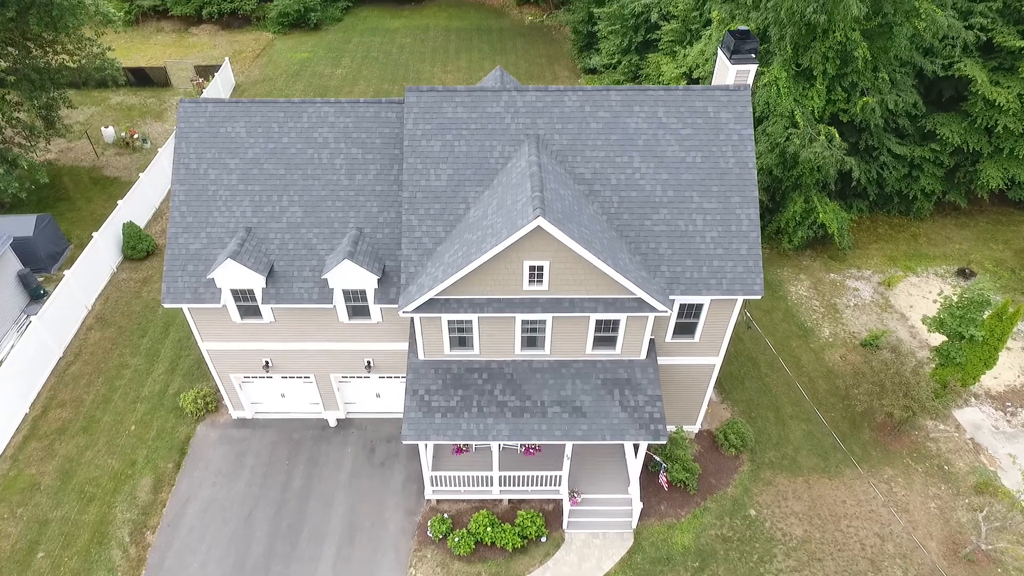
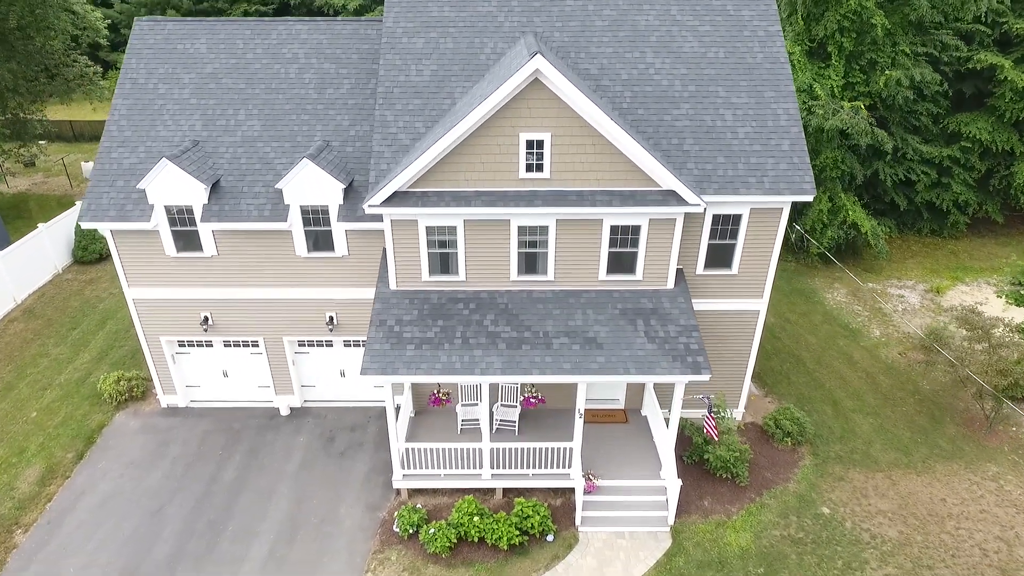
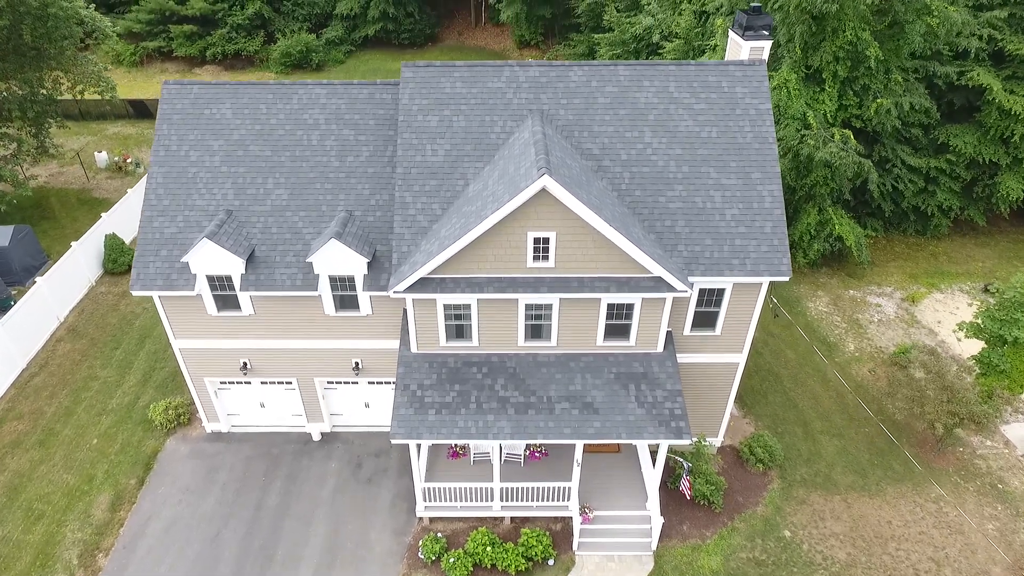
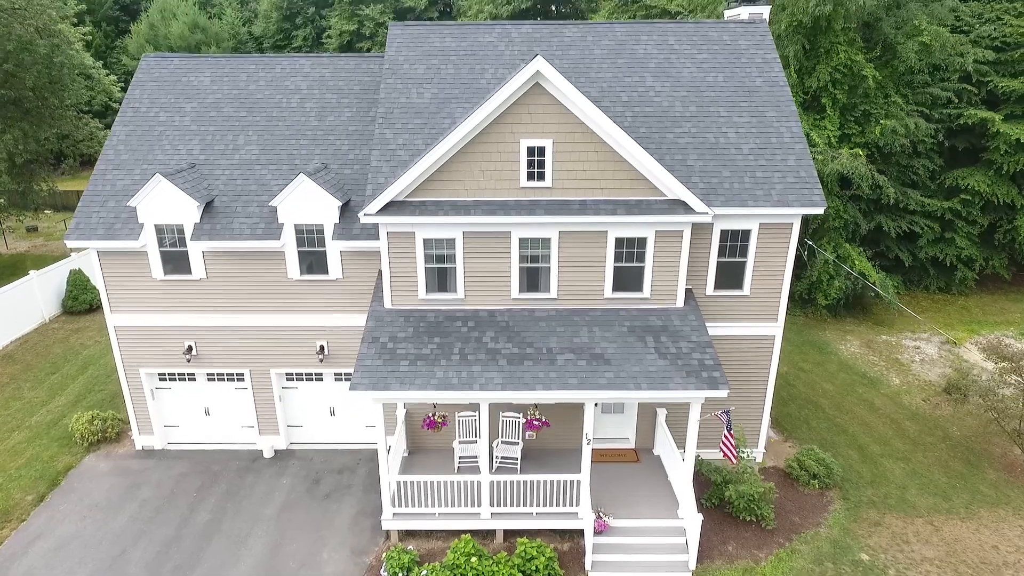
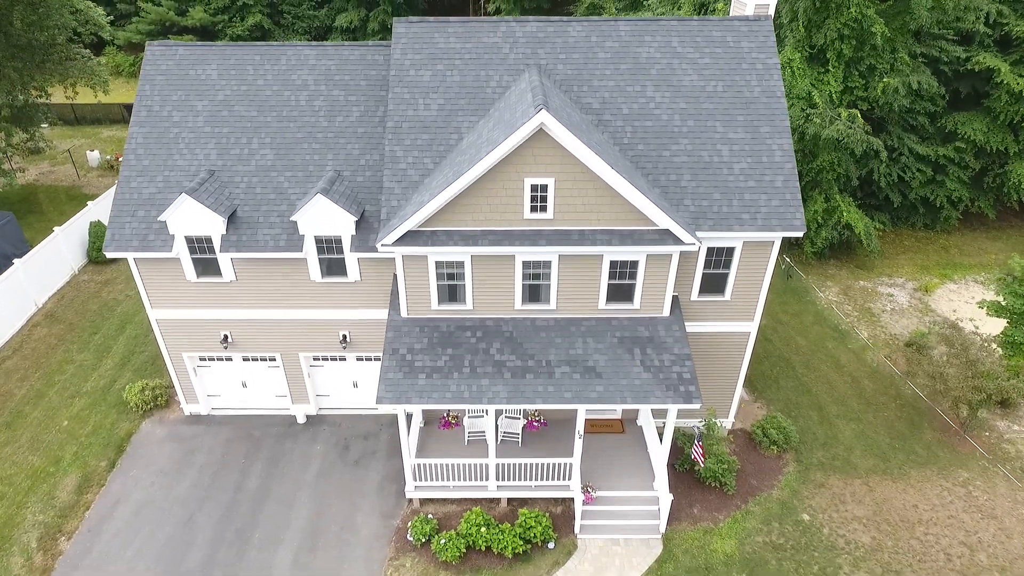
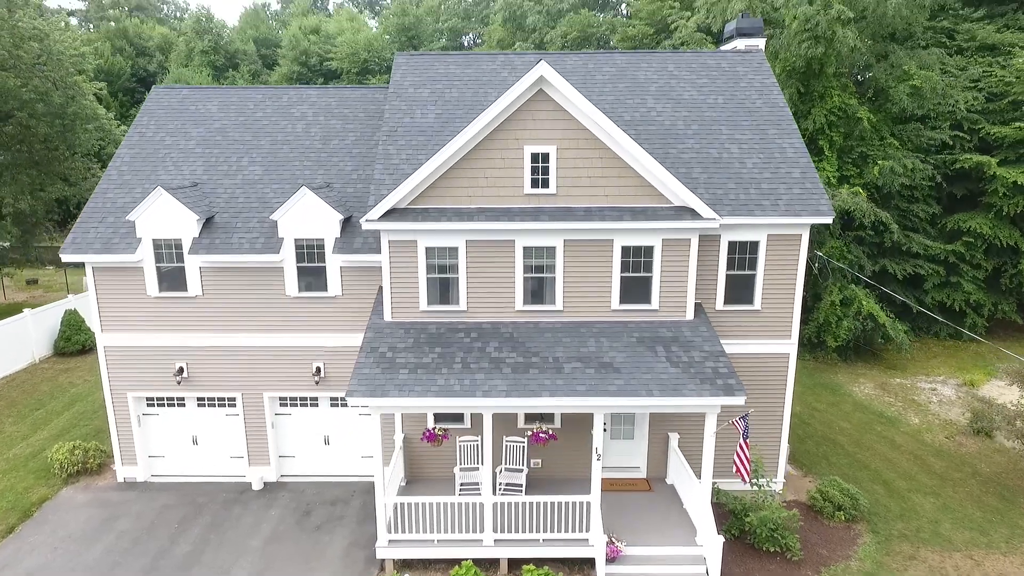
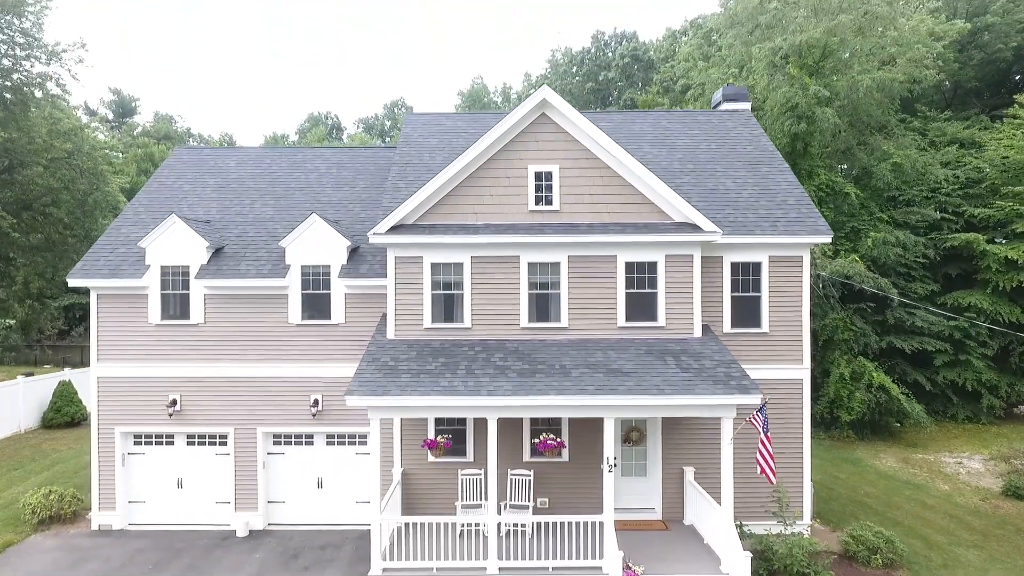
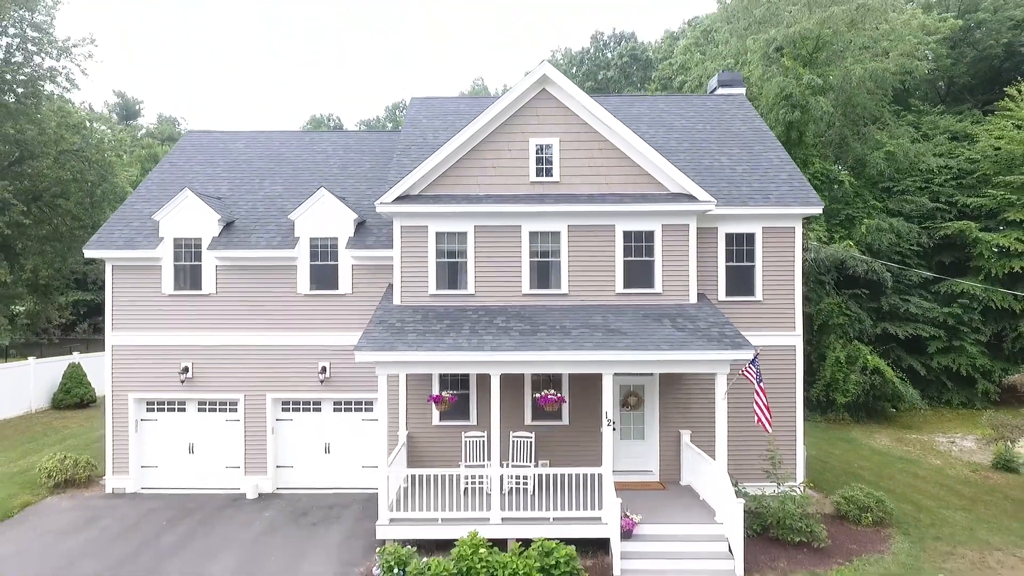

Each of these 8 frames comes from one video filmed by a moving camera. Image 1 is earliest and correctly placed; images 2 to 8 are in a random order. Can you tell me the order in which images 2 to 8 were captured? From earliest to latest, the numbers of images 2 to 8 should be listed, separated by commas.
3, 5, 2, 4, 6, 7, 8
